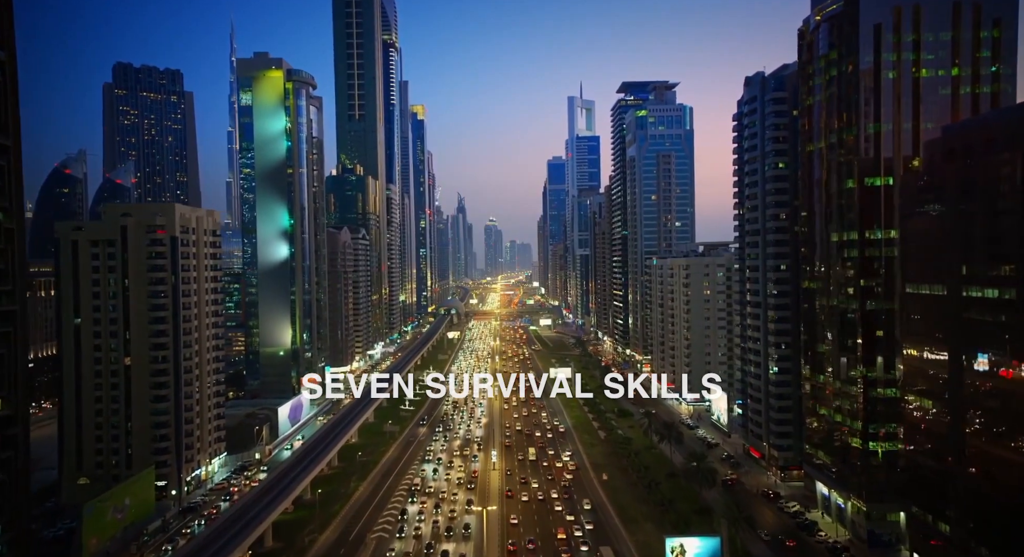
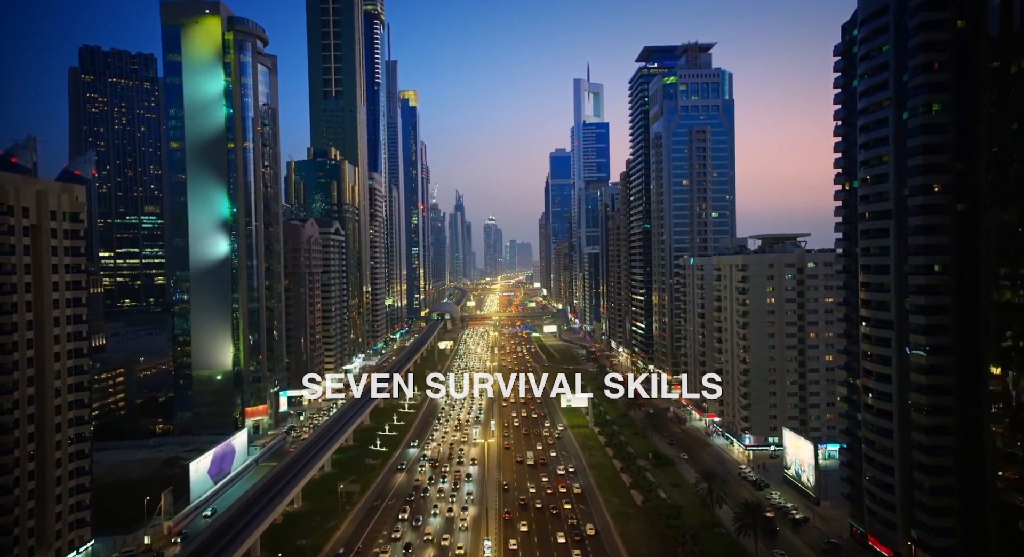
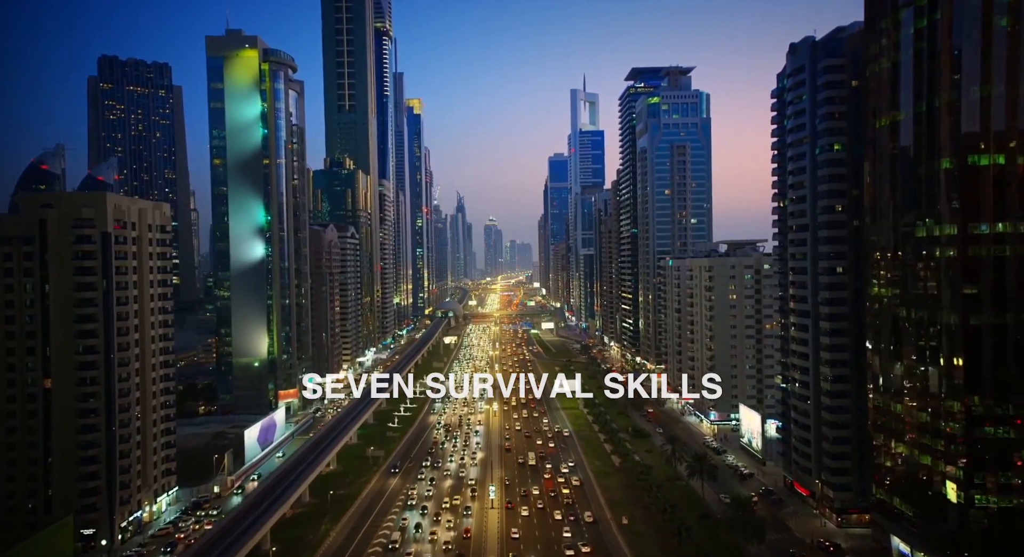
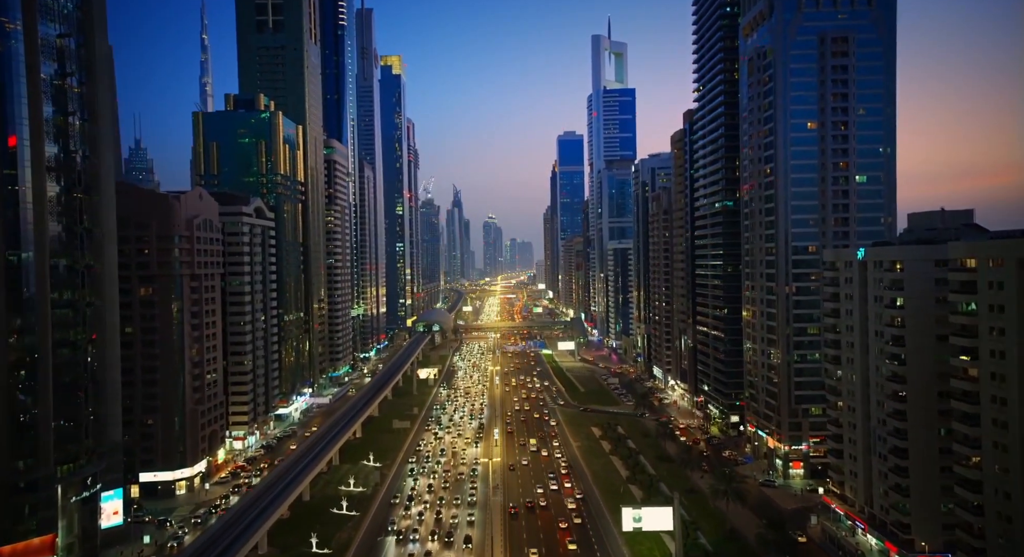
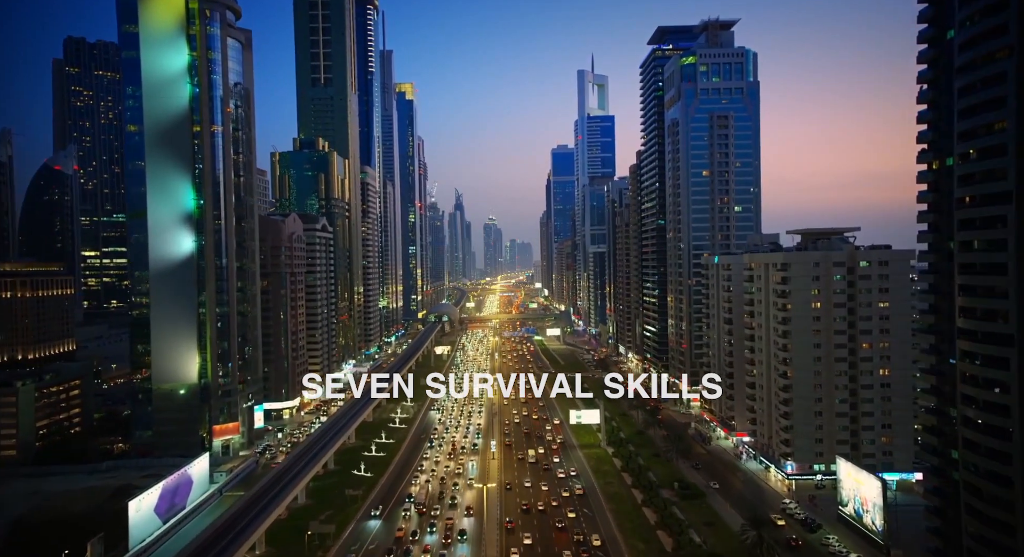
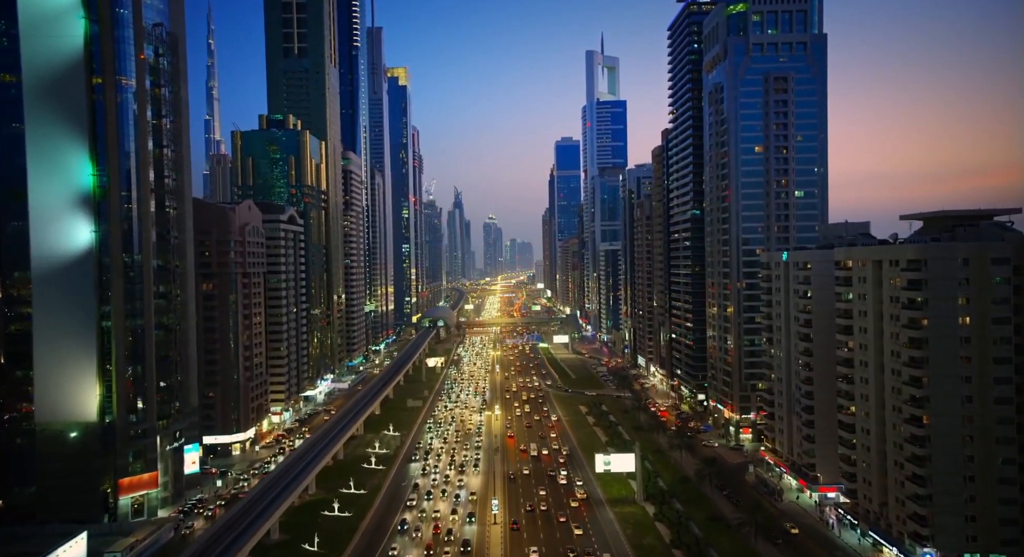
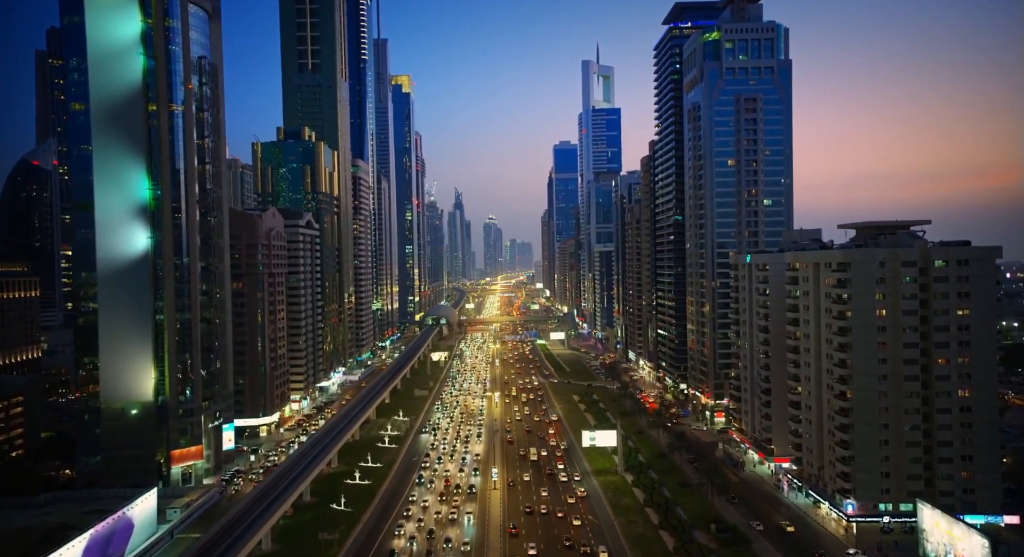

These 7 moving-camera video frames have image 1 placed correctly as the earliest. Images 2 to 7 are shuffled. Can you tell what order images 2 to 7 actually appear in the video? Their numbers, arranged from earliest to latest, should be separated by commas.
3, 2, 5, 7, 6, 4
